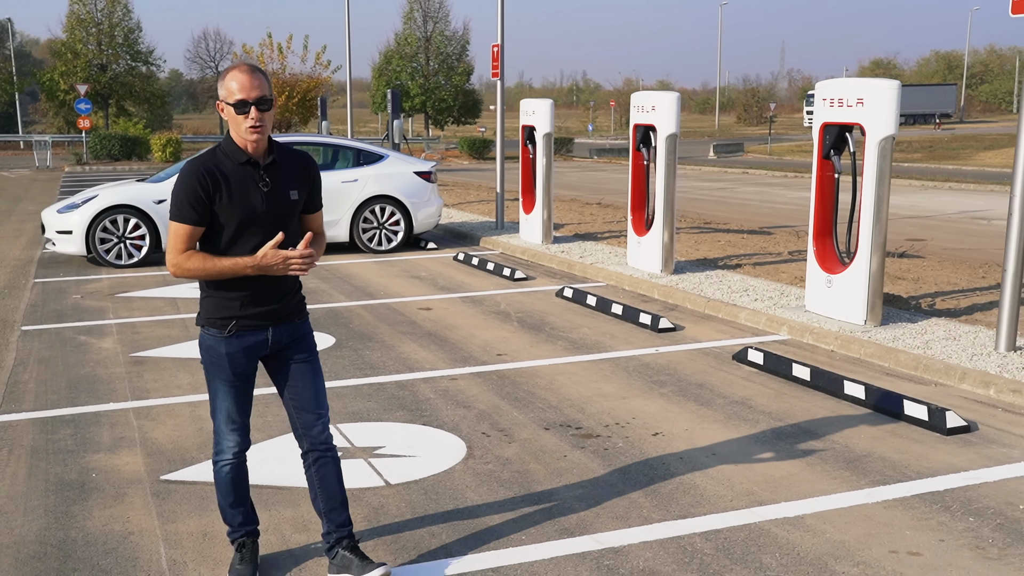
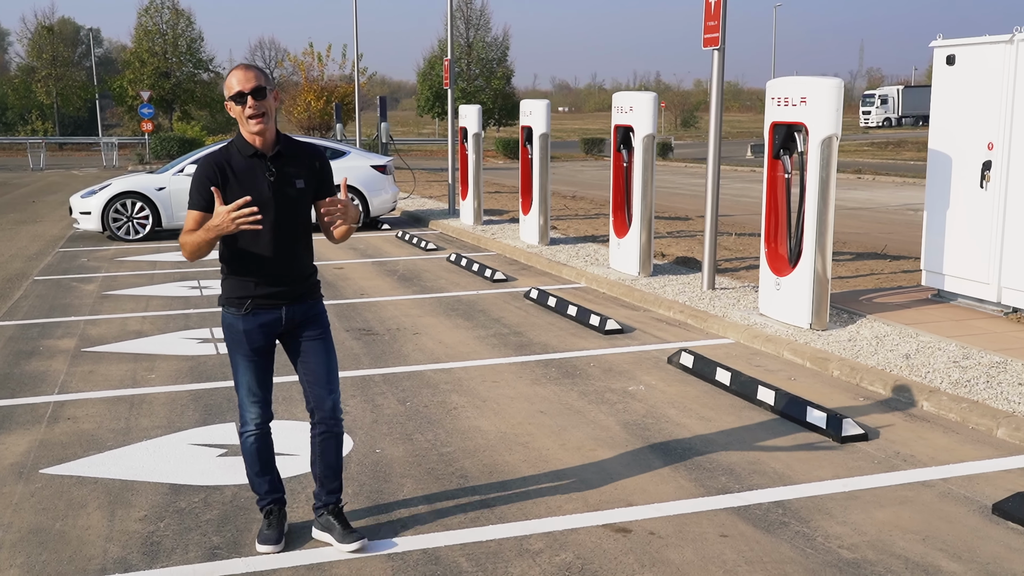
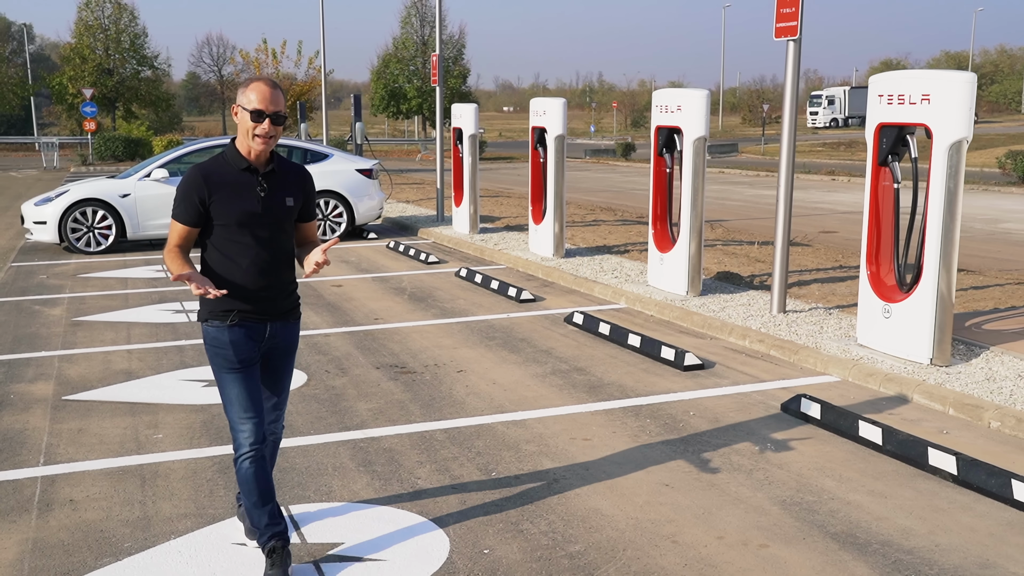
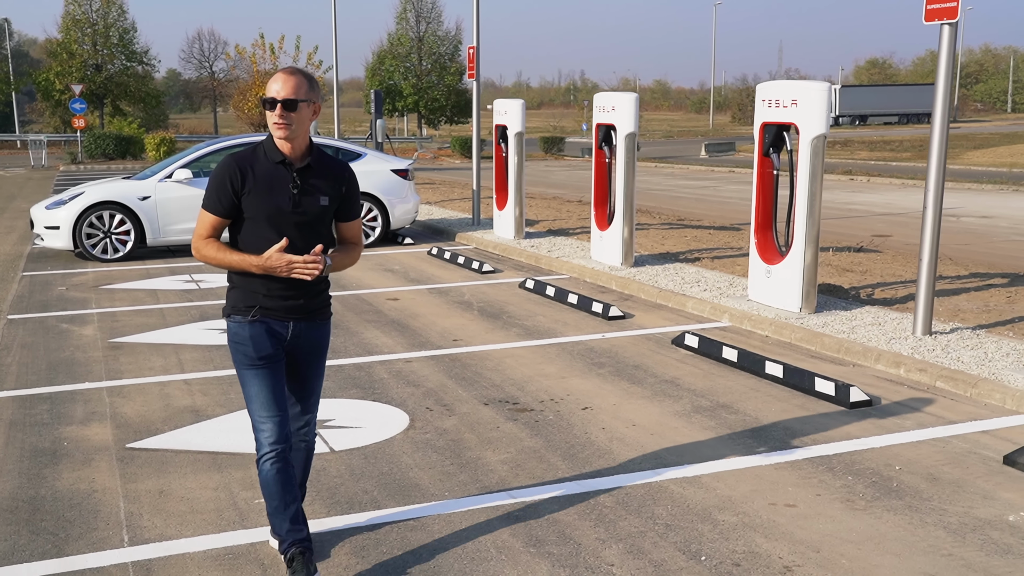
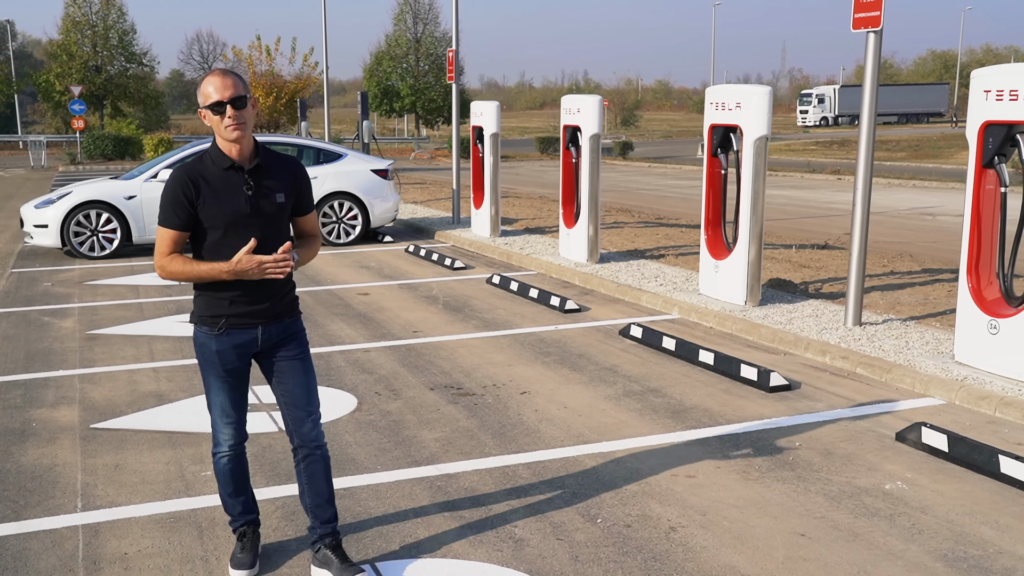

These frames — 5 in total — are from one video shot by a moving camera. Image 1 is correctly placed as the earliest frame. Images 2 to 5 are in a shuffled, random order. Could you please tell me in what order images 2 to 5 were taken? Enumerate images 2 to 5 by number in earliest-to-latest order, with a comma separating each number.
4, 5, 3, 2
